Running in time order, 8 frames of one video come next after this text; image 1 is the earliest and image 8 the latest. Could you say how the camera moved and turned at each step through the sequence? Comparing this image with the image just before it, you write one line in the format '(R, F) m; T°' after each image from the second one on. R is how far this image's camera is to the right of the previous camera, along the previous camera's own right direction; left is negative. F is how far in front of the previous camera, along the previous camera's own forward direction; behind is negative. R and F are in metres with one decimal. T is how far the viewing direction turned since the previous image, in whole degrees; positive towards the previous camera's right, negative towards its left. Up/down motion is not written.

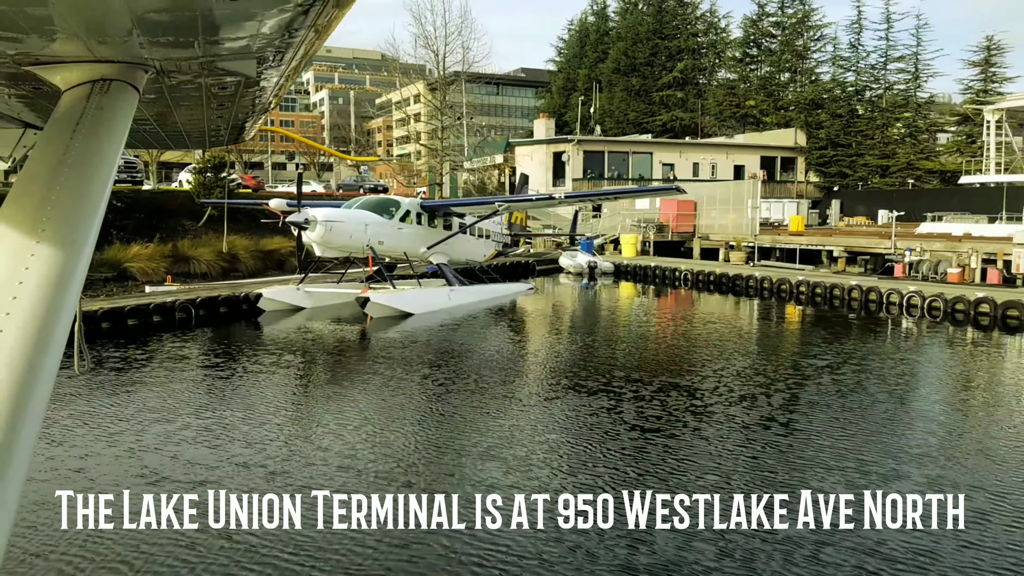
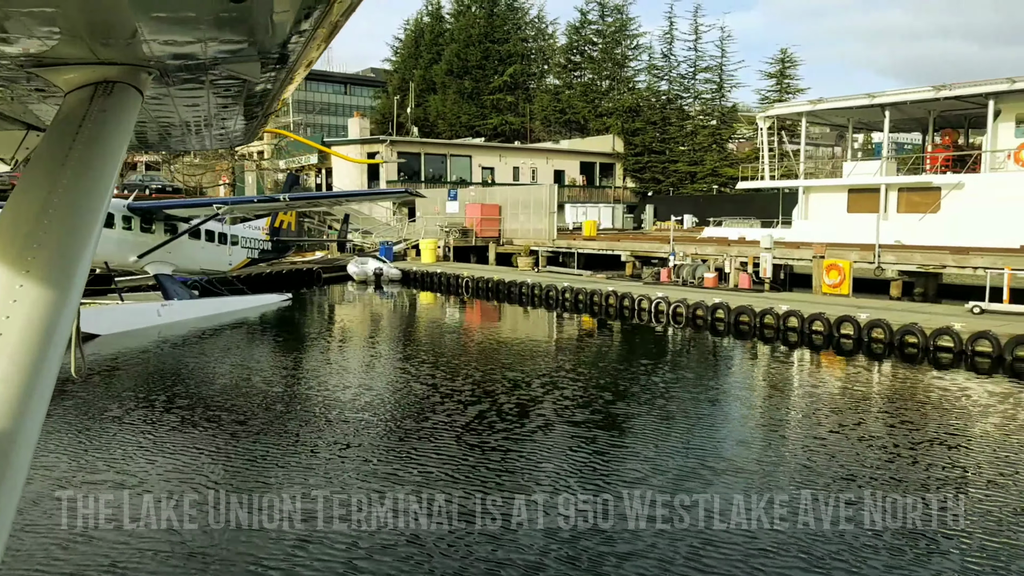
(-2.9, +1.3) m; +15°
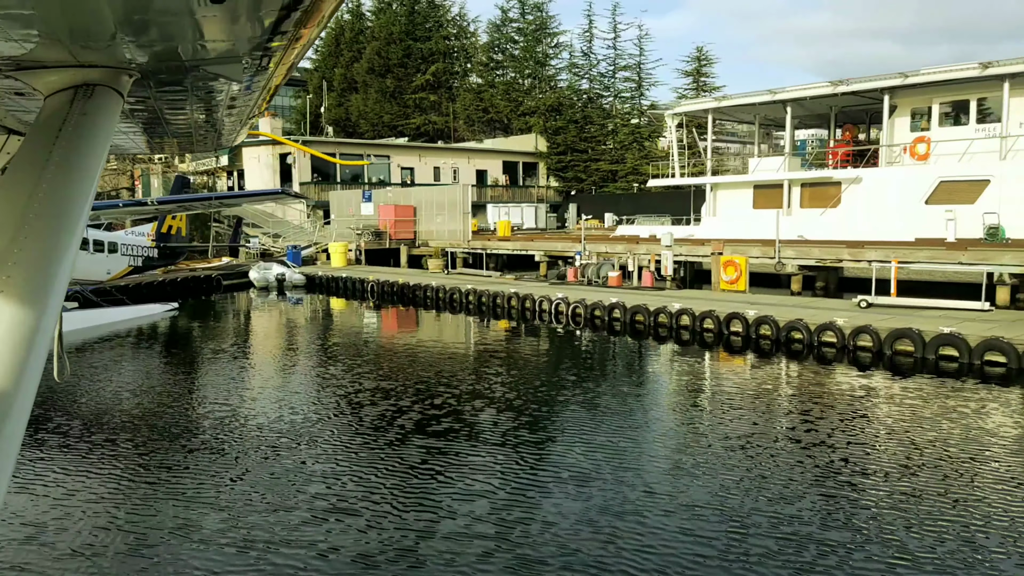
(+1.0, +0.4) m; +4°
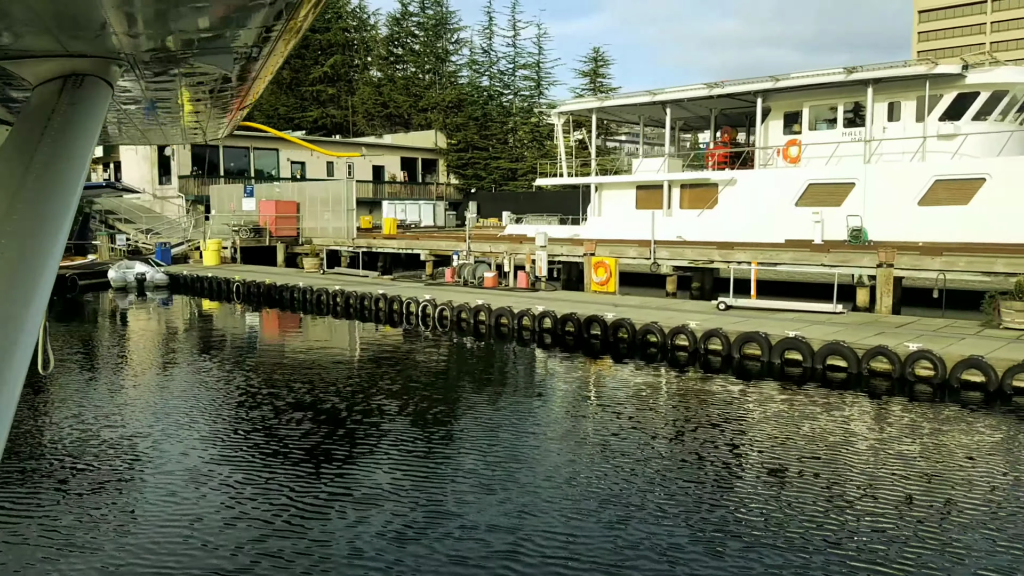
(+1.1, +0.5) m; +6°
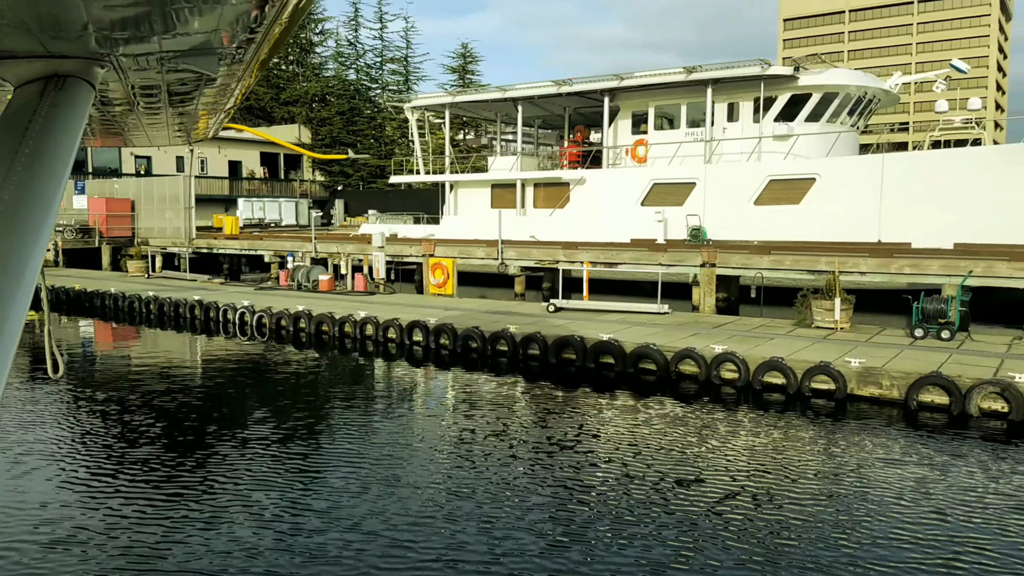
(+1.2, +0.6) m; +8°
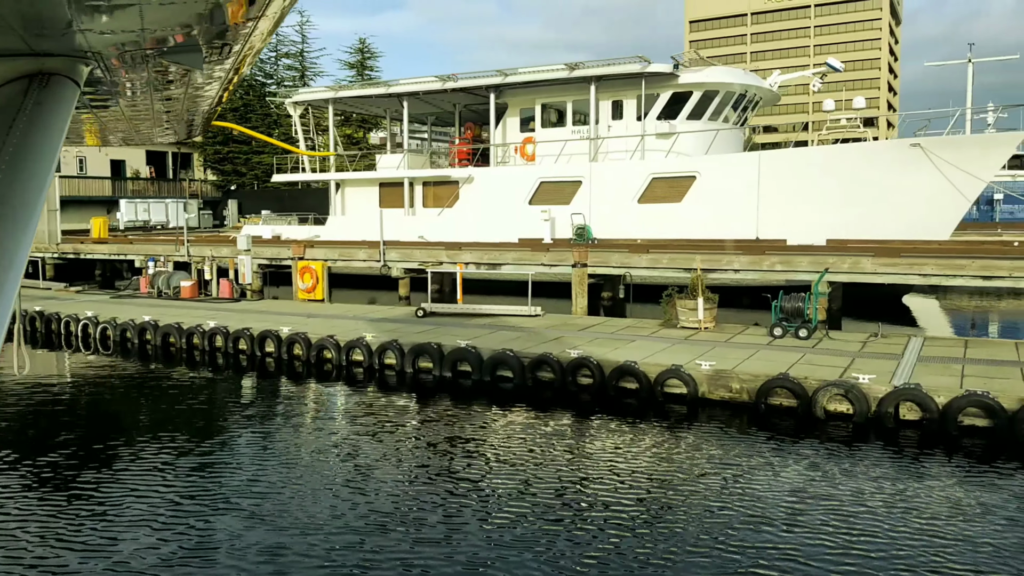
(+0.9, +0.5) m; +6°
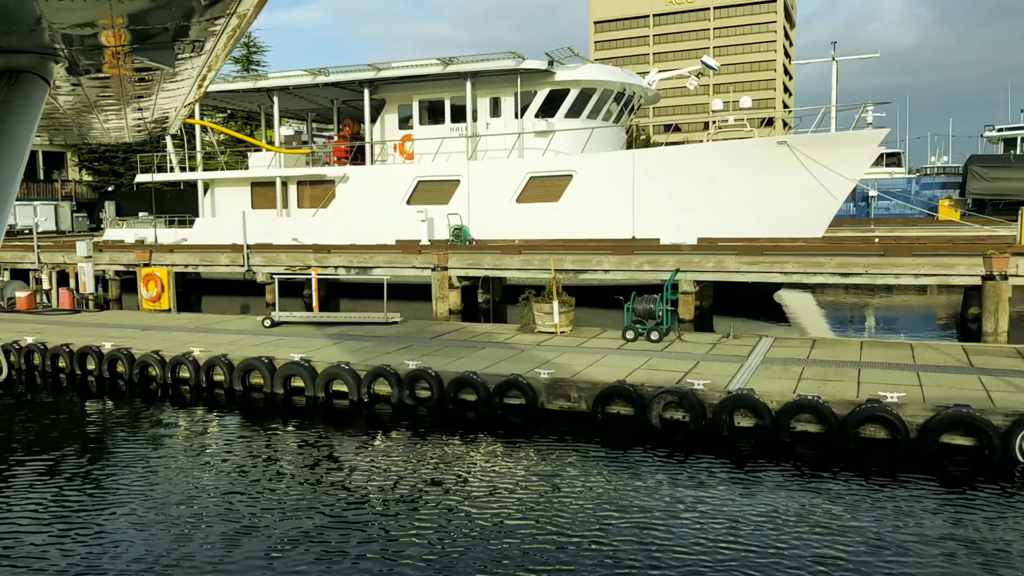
(+1.0, +0.6) m; +6°
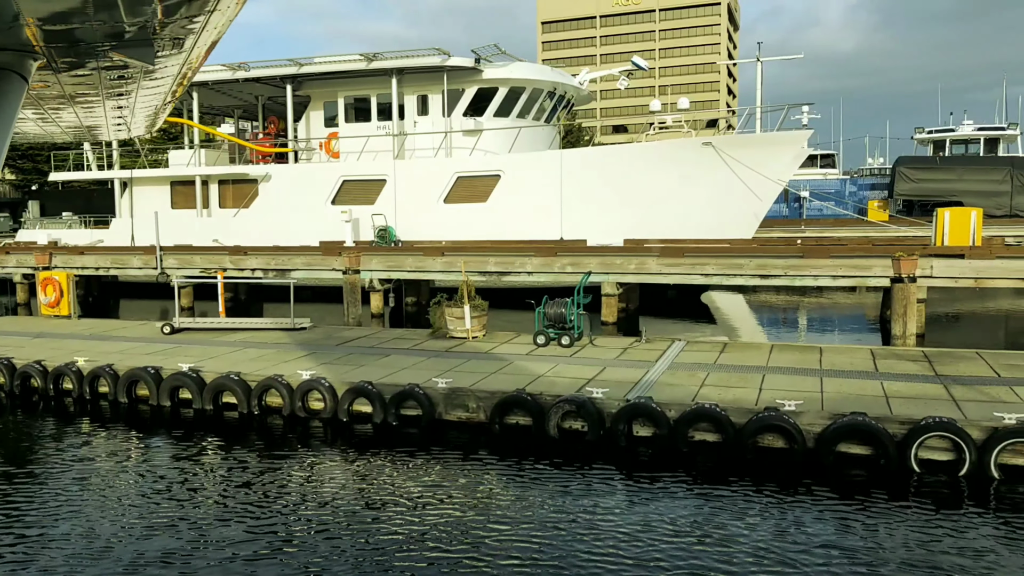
(+0.6, +0.3) m; +3°
